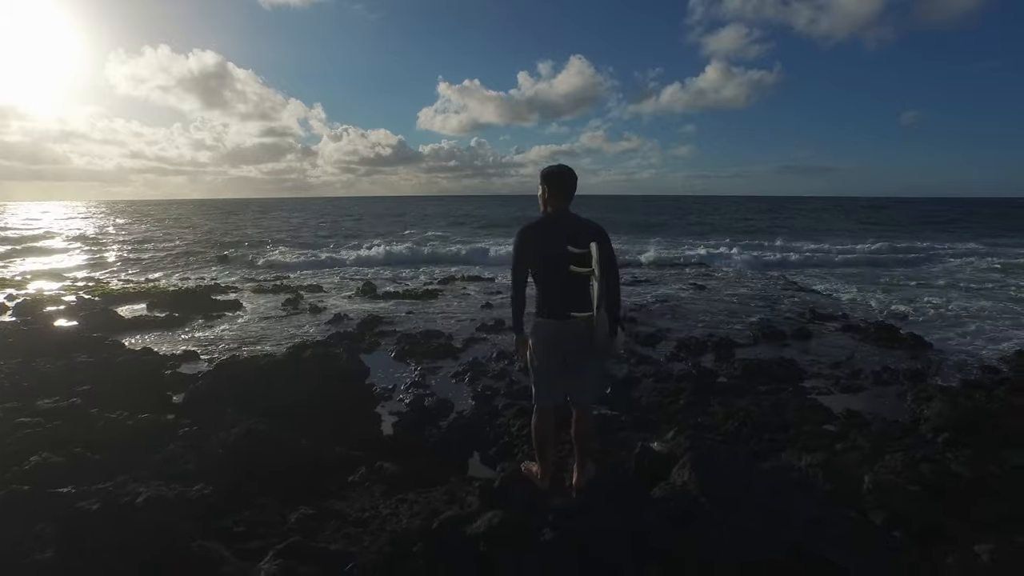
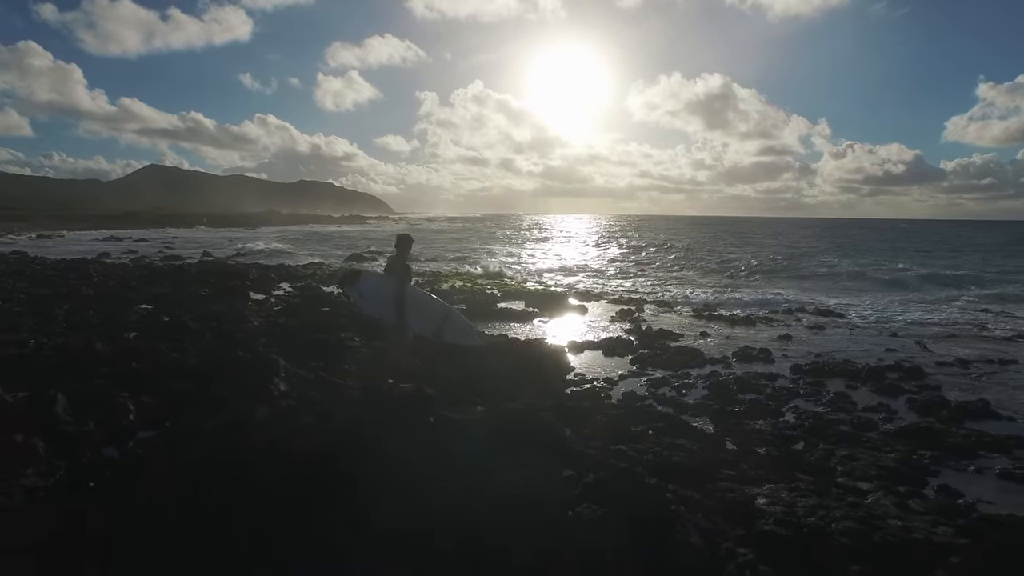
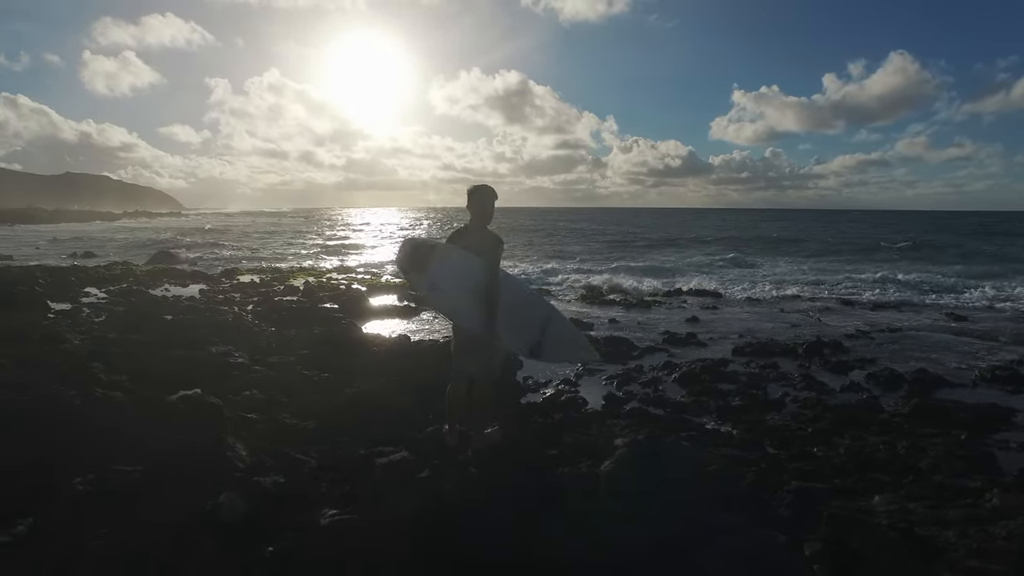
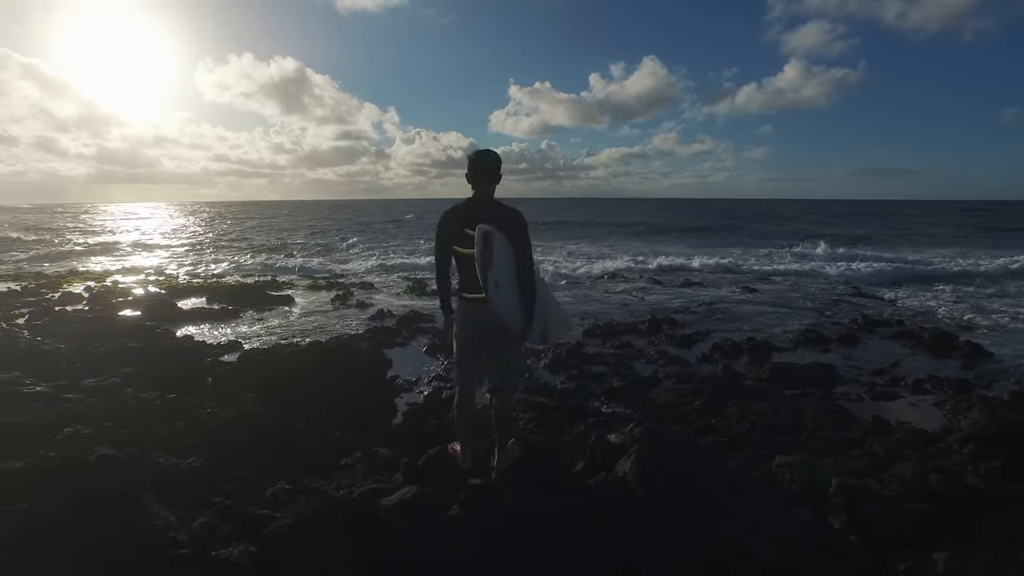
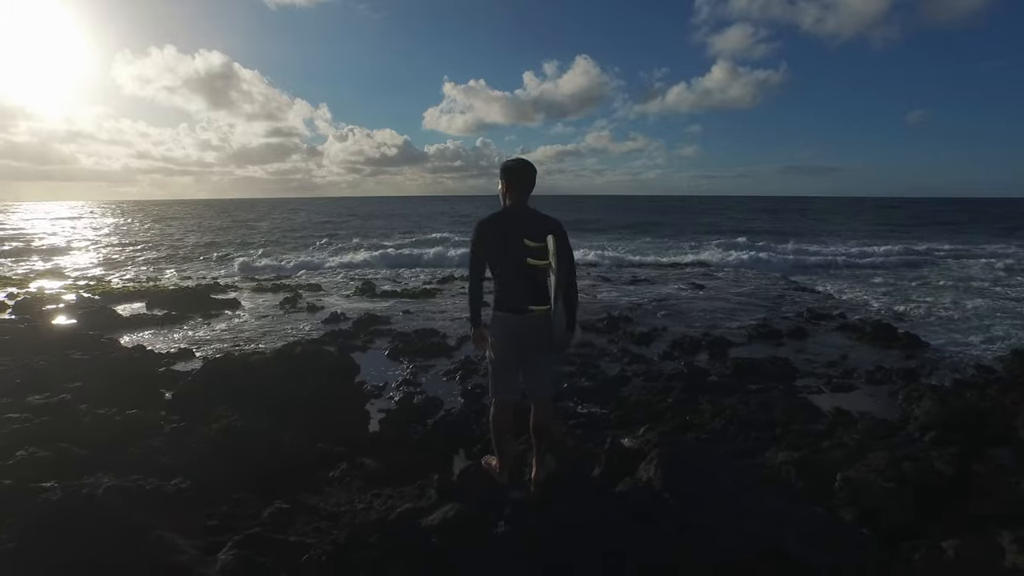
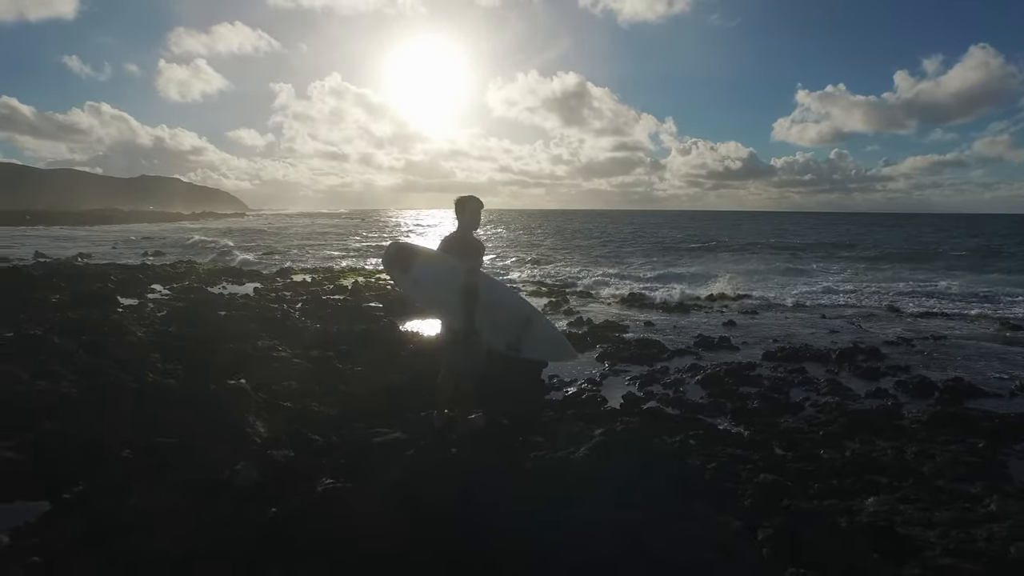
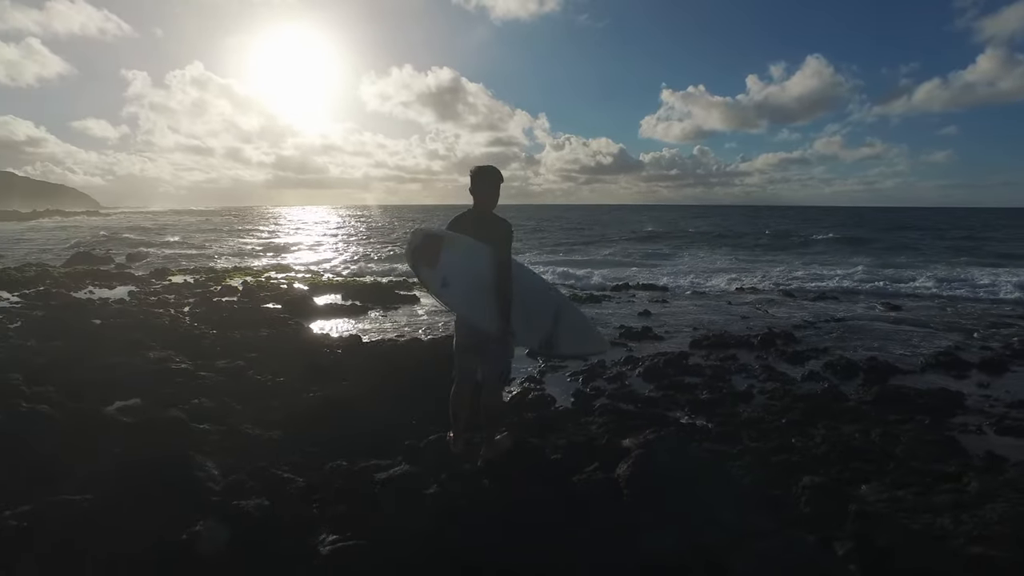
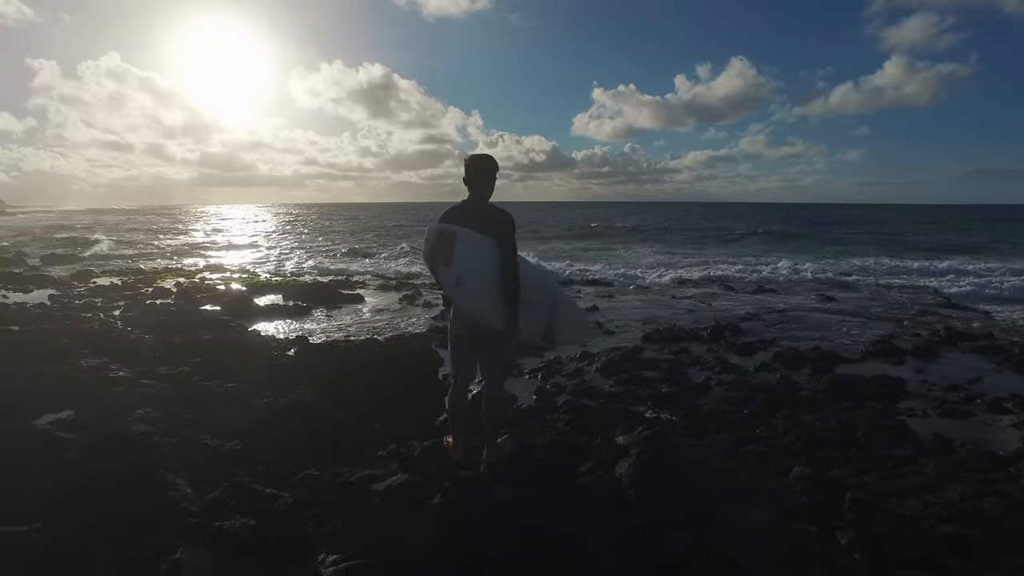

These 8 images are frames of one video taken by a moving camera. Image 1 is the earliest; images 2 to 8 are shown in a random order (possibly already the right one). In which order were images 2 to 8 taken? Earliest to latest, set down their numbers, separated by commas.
5, 4, 8, 7, 3, 6, 2
